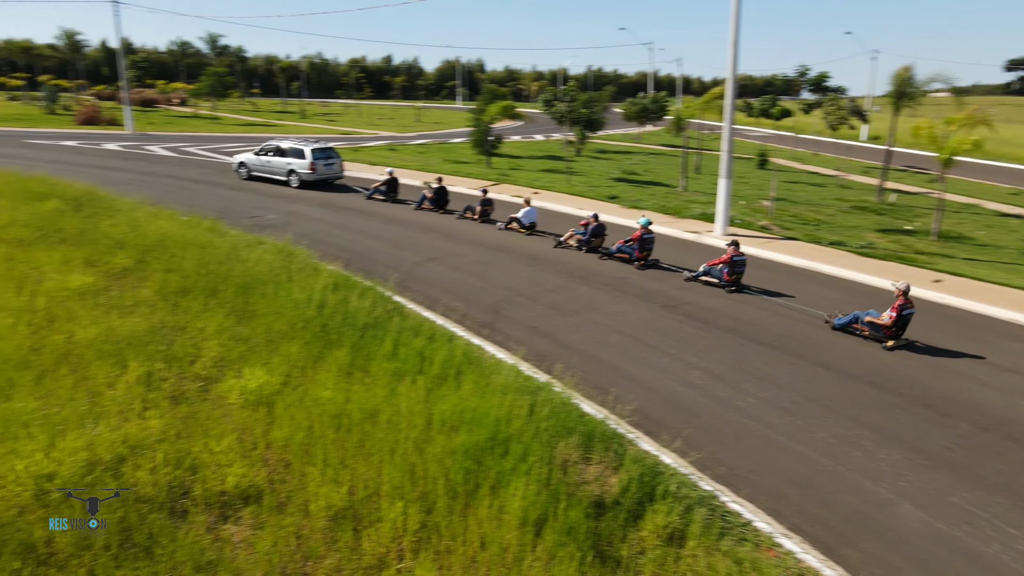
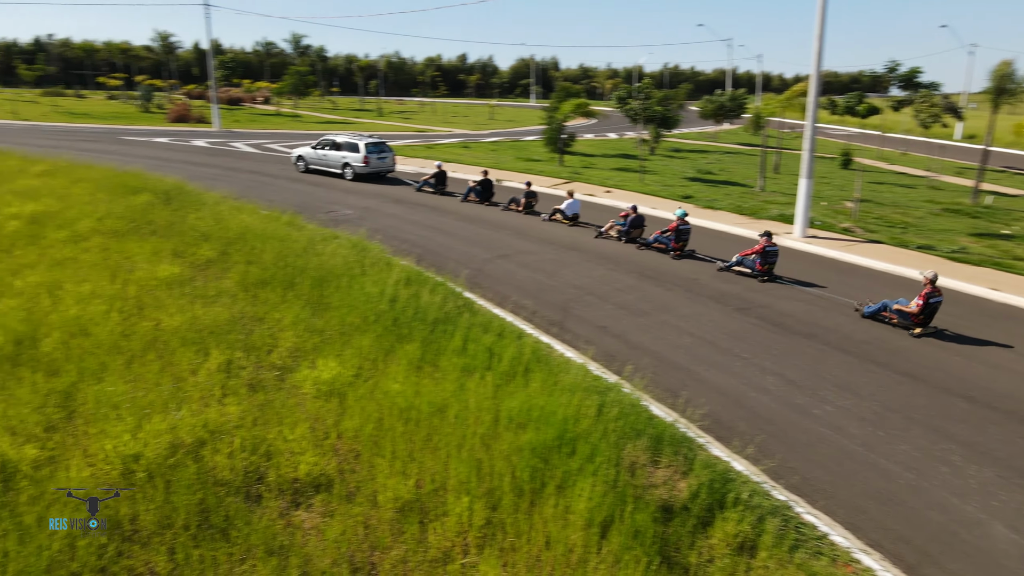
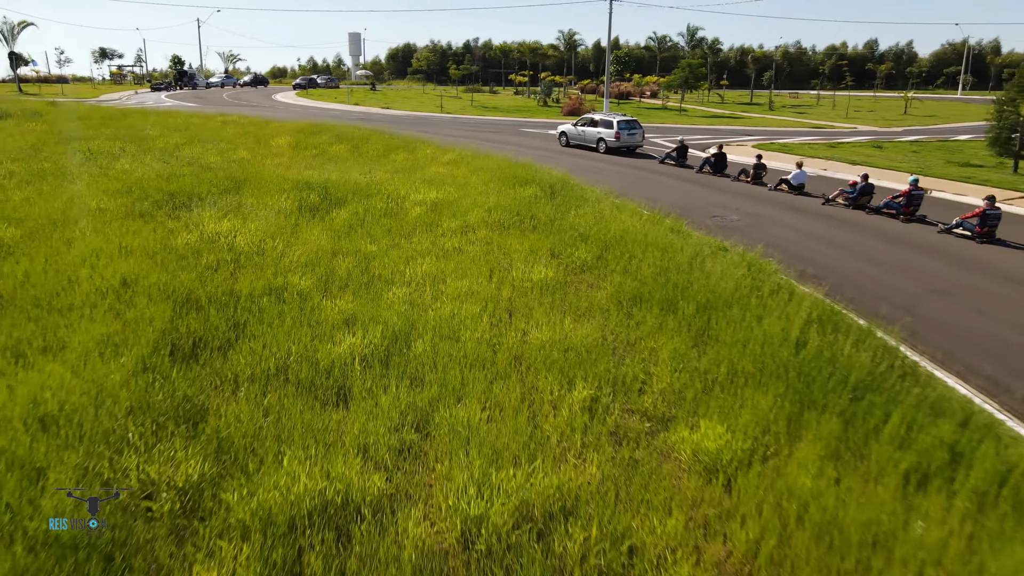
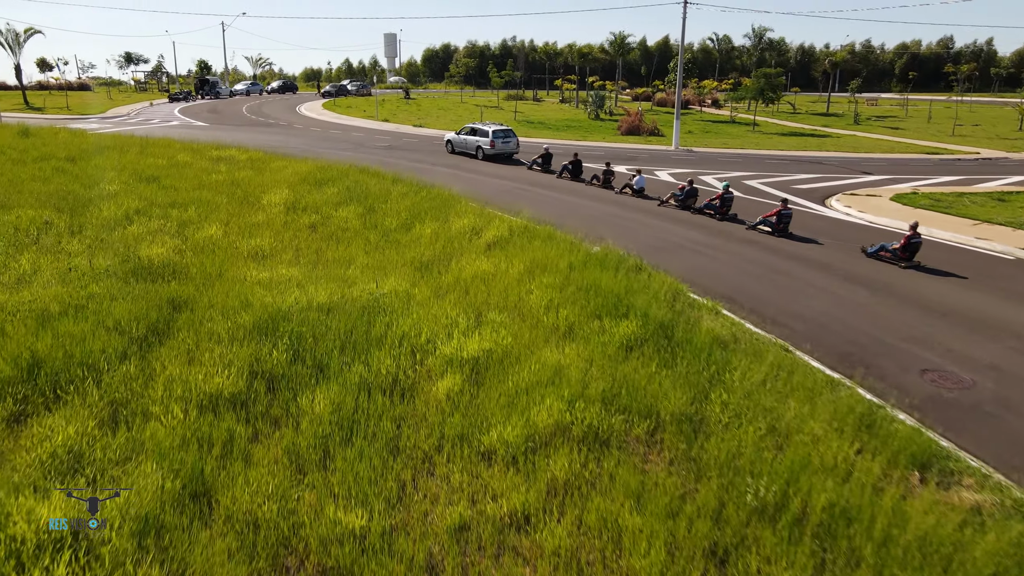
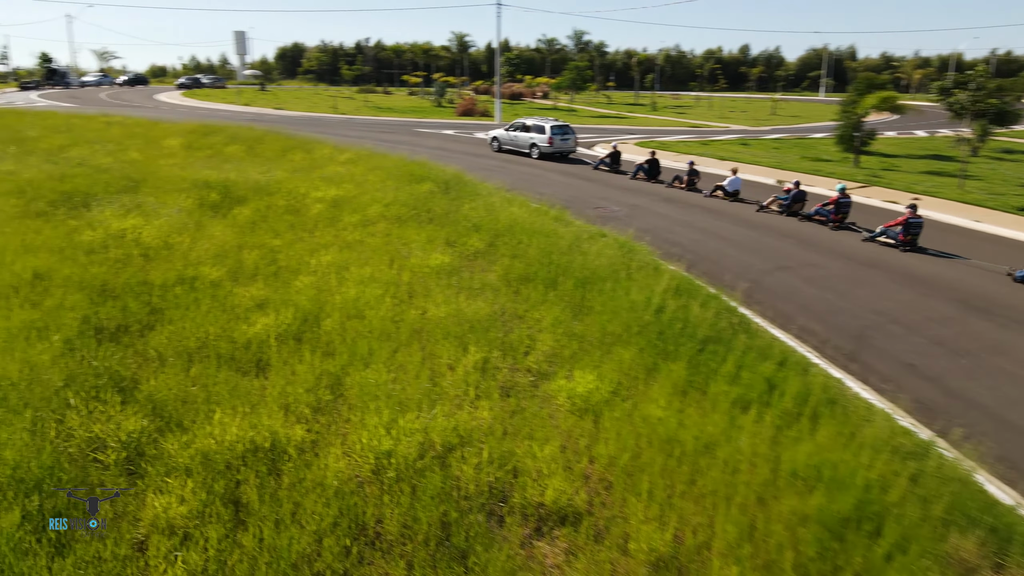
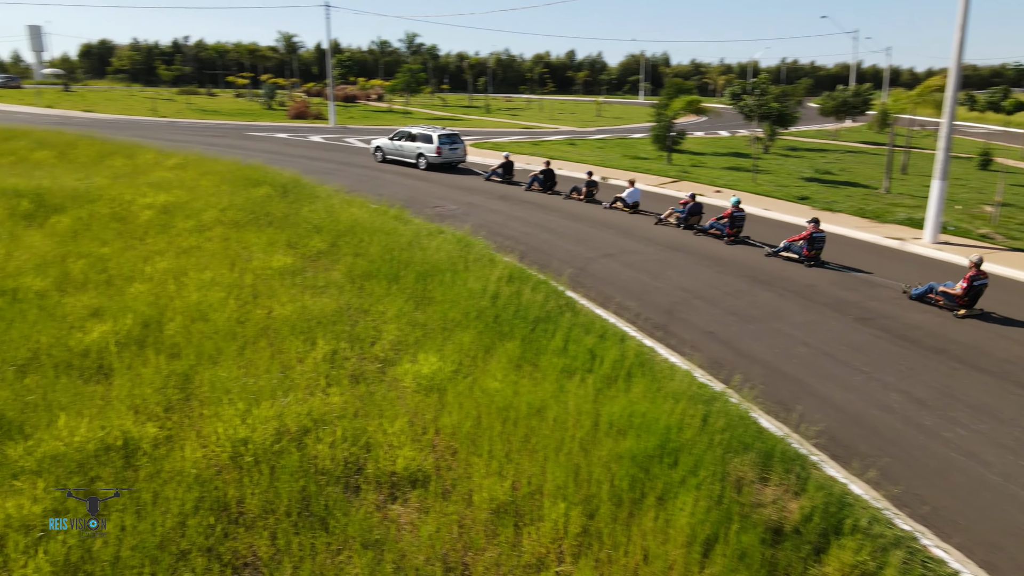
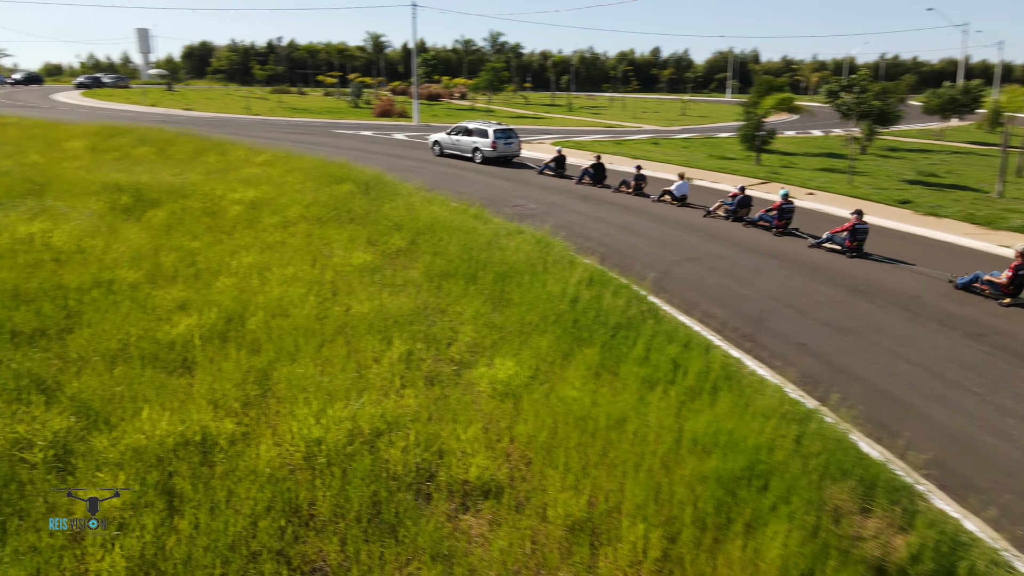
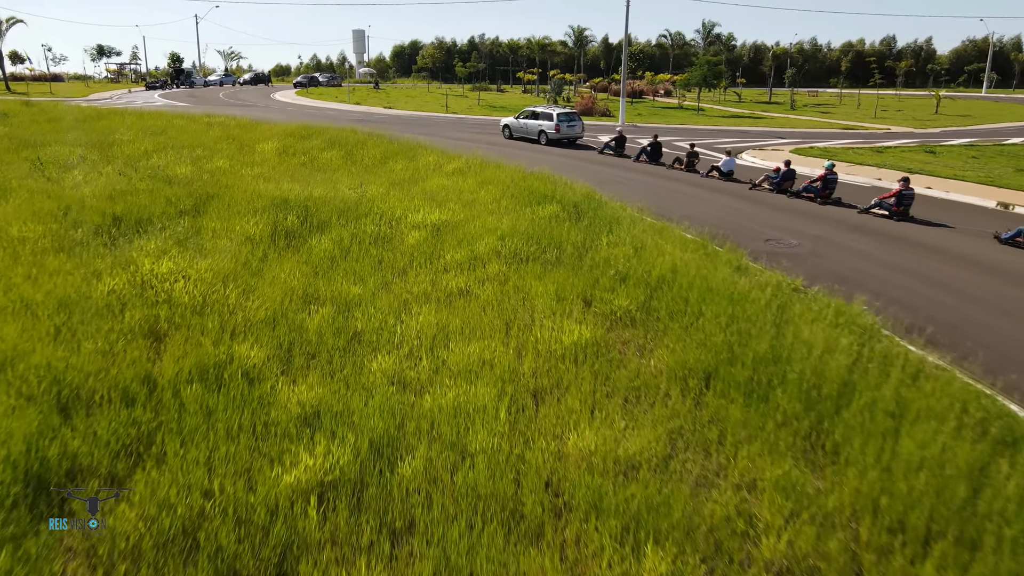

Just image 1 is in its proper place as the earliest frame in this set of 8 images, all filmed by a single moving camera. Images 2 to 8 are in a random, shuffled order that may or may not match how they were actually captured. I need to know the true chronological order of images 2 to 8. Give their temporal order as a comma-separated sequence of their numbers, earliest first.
2, 6, 7, 5, 3, 8, 4
